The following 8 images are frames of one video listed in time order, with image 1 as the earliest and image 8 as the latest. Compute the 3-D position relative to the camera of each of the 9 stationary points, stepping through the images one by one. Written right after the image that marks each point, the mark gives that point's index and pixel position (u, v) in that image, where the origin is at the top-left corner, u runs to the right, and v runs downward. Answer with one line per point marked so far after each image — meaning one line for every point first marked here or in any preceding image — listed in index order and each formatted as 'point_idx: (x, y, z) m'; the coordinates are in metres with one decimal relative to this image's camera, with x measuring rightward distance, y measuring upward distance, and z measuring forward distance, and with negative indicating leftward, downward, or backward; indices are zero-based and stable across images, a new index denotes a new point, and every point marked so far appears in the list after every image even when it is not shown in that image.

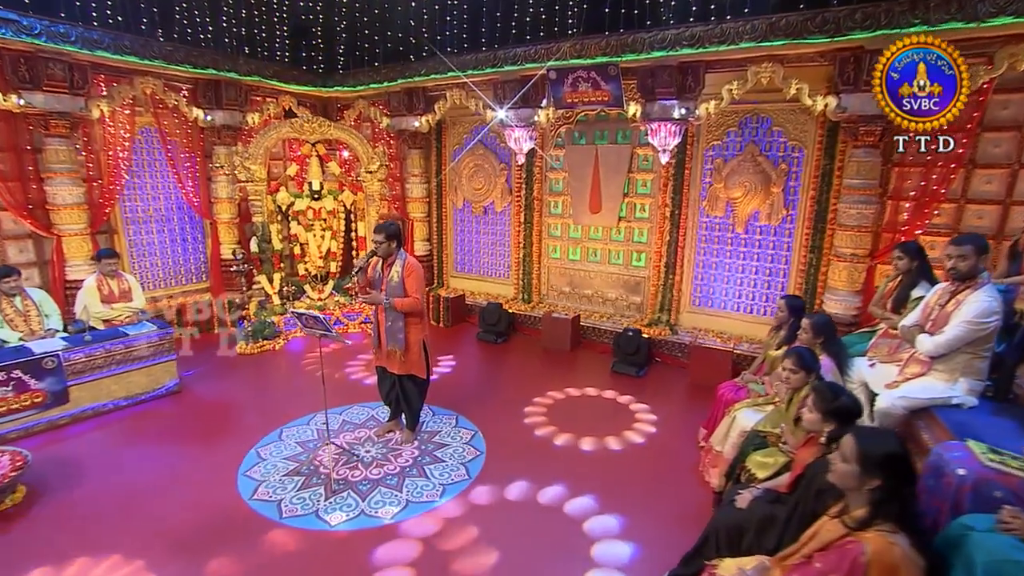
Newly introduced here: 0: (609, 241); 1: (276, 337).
0: (+1.0, +0.5, +8.6) m
1: (-2.5, -0.5, +9.0) m
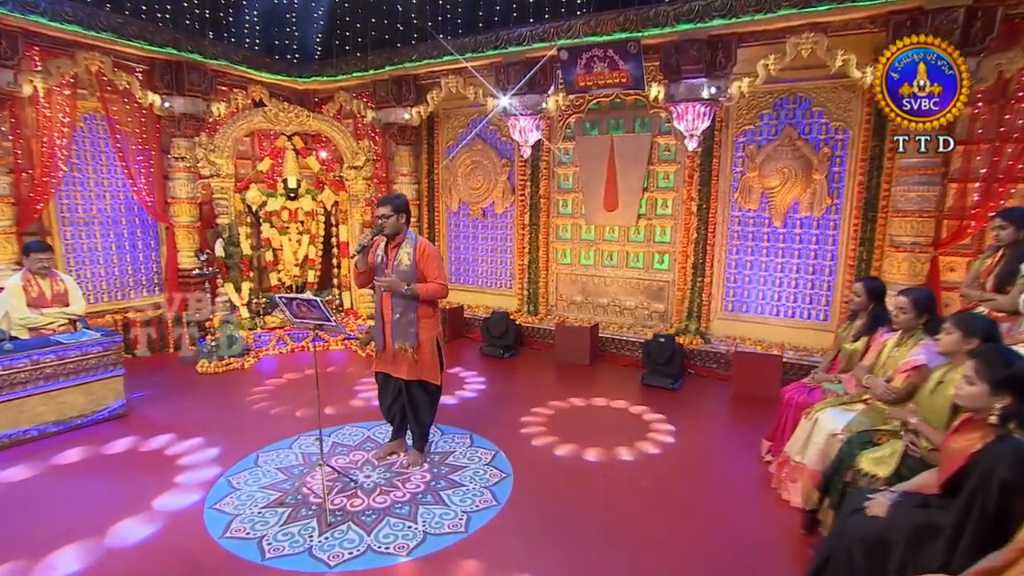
0: (+1.1, +0.4, +7.7) m
1: (-2.5, -0.6, +7.7) m
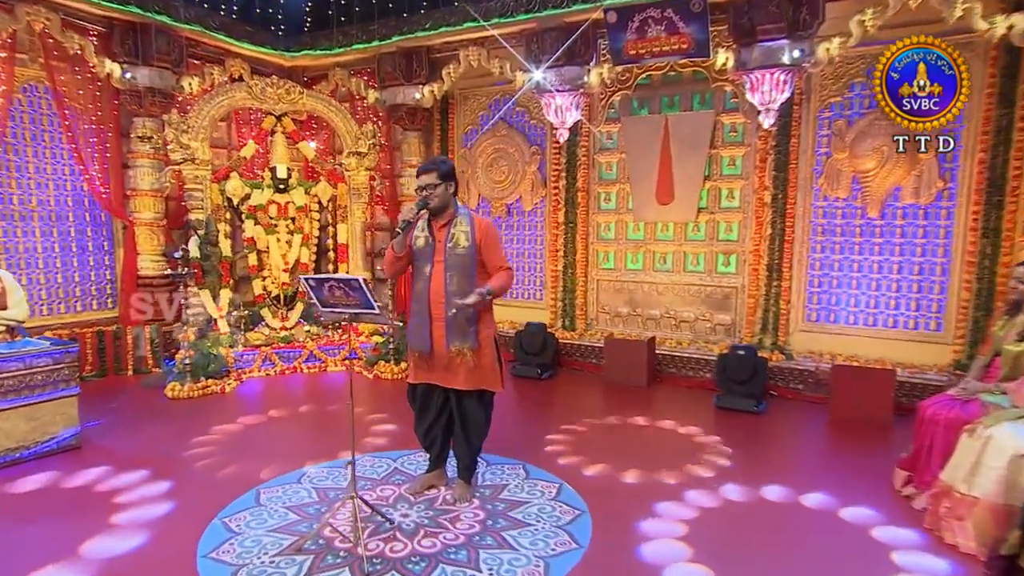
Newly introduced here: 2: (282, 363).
0: (+1.4, +0.4, +6.5) m
1: (-2.2, -0.7, +6.3) m
2: (-1.9, -0.6, +6.7) m
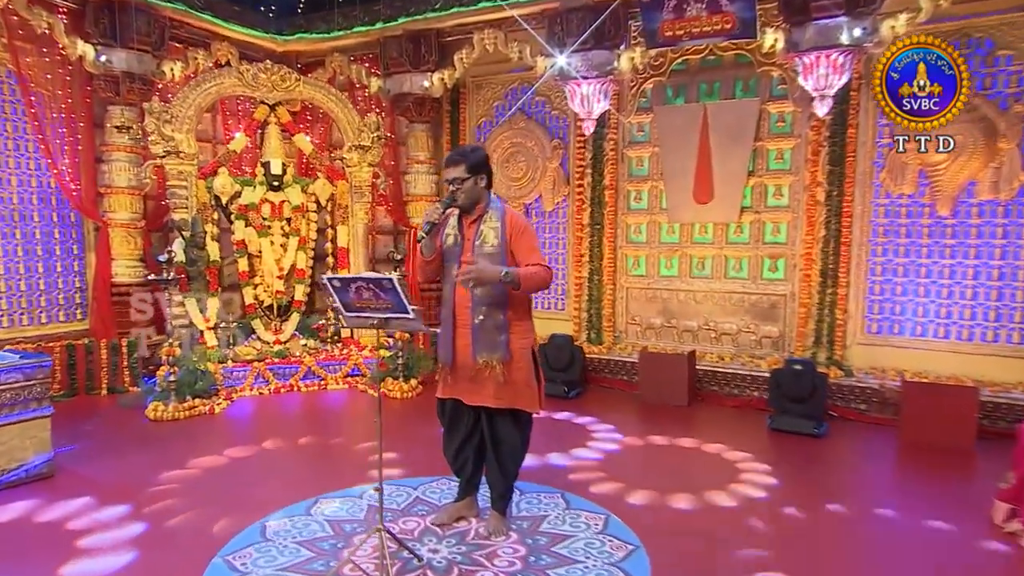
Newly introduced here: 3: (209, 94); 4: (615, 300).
0: (+1.5, +0.3, +5.8) m
1: (-2.0, -0.7, +5.6) m
2: (-1.7, -0.7, +5.9) m
3: (-2.2, +1.4, +5.9) m
4: (+0.8, -0.1, +6.2) m
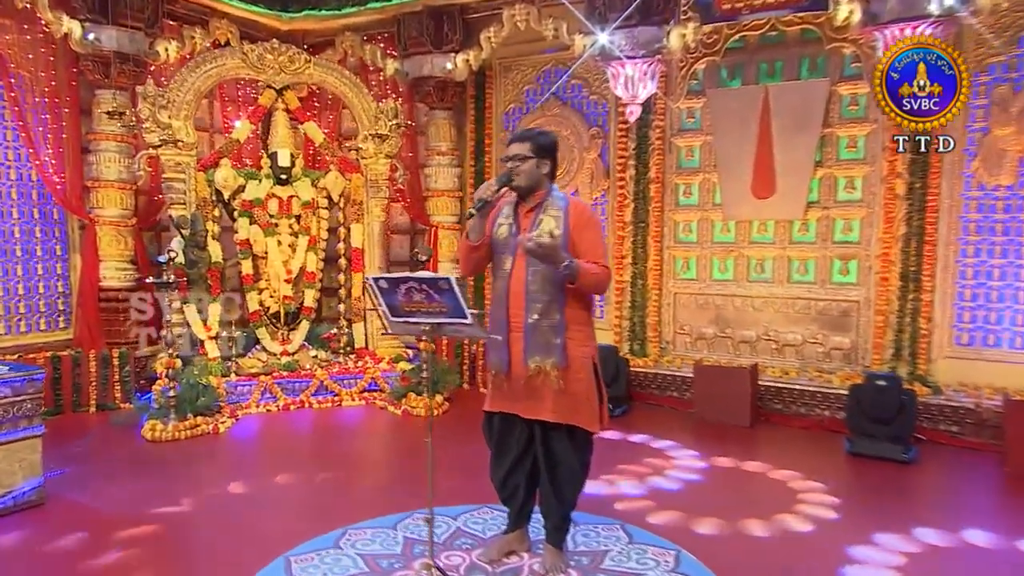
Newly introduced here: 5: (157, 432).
0: (+1.8, +0.3, +5.1) m
1: (-1.8, -0.8, +4.9) m
2: (-1.5, -0.7, +5.3) m
3: (-2.0, +1.4, +5.2) m
4: (+1.0, -0.1, +5.5) m
5: (-2.0, -0.8, +4.6) m
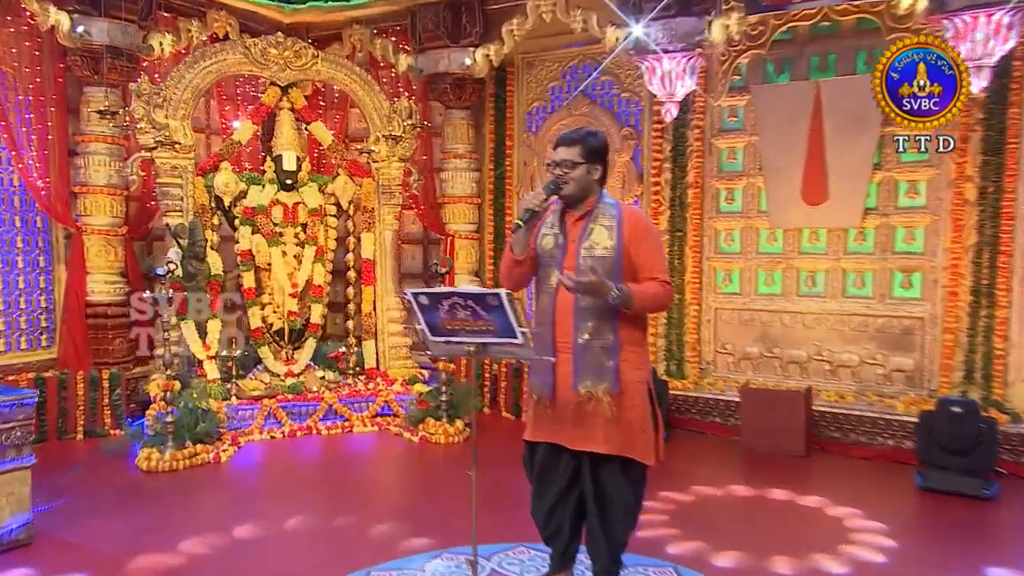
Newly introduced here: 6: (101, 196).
0: (+1.9, +0.2, +4.7) m
1: (-1.7, -0.9, +4.5) m
2: (-1.3, -0.8, +4.8) m
3: (-1.8, +1.3, +4.8) m
4: (+1.2, -0.2, +5.1) m
5: (-1.9, -0.9, +4.1) m
6: (-2.5, +0.6, +4.9) m
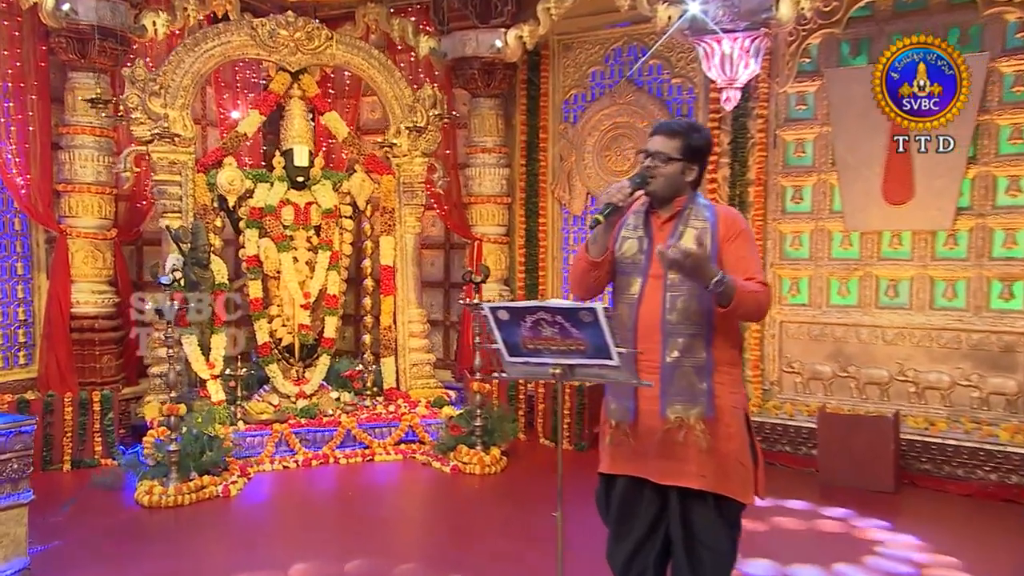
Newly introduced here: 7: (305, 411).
0: (+2.1, +0.1, +4.1) m
1: (-1.5, -0.9, +3.9) m
2: (-1.1, -0.9, +4.3) m
3: (-1.6, +1.2, +4.3) m
4: (+1.4, -0.3, +4.5) m
5: (-1.7, -1.0, +3.6) m
6: (-2.3, +0.5, +4.3) m
7: (-1.2, -0.7, +4.5) m
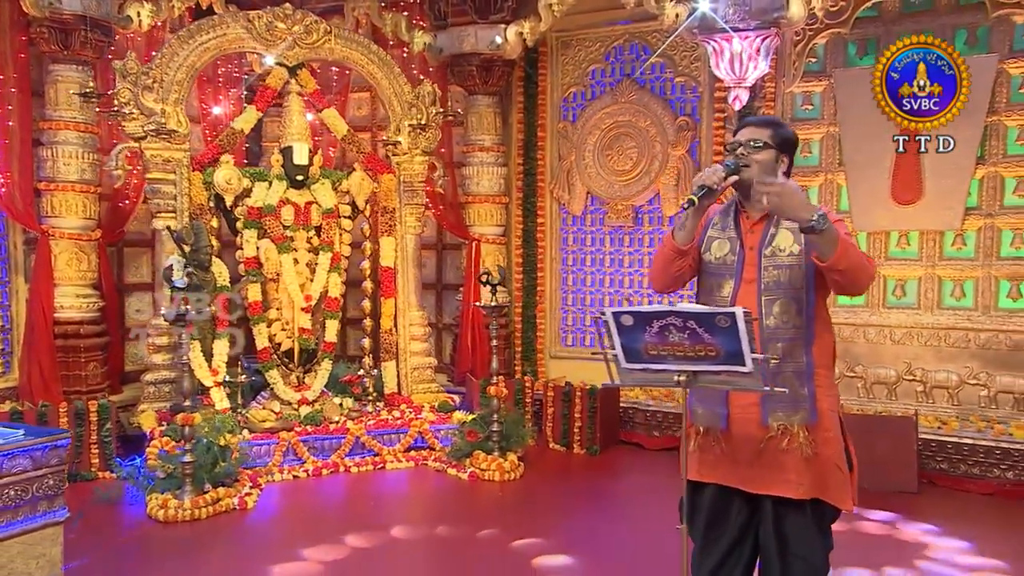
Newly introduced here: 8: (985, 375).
0: (+2.2, +0.1, +4.1) m
1: (-1.4, -0.9, +3.7) m
2: (-1.1, -0.9, +4.1) m
3: (-1.5, +1.2, +4.1) m
4: (+1.4, -0.3, +4.5) m
5: (-1.6, -1.0, +3.4) m
6: (-2.2, +0.5, +4.1) m
7: (-1.1, -0.7, +4.3) m
8: (+2.4, -0.4, +4.1) m
